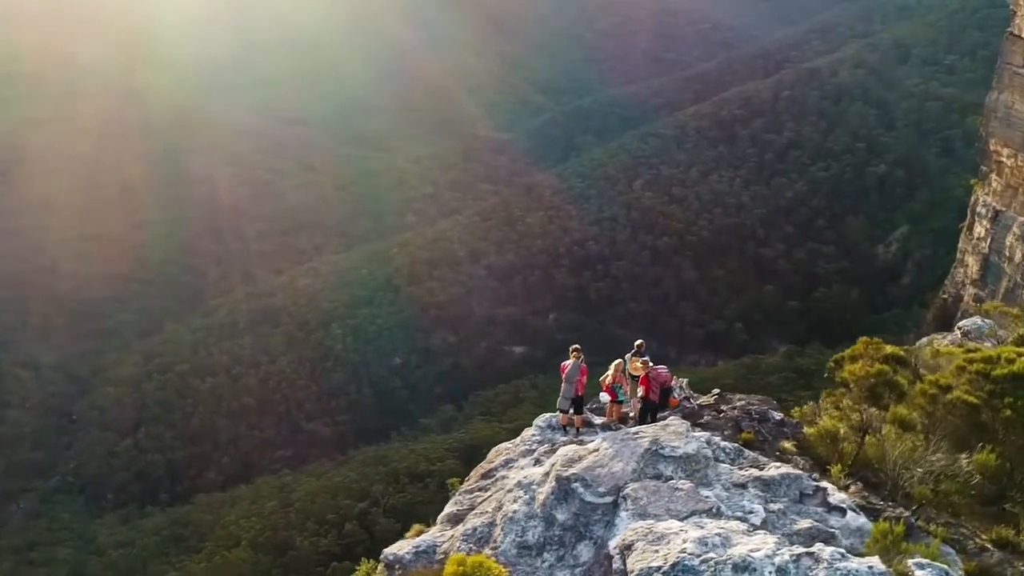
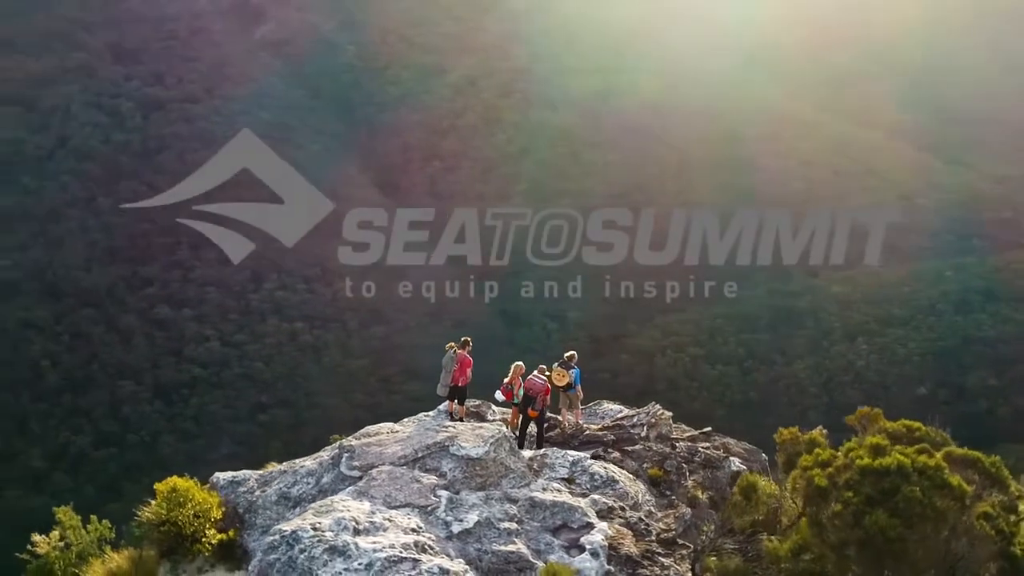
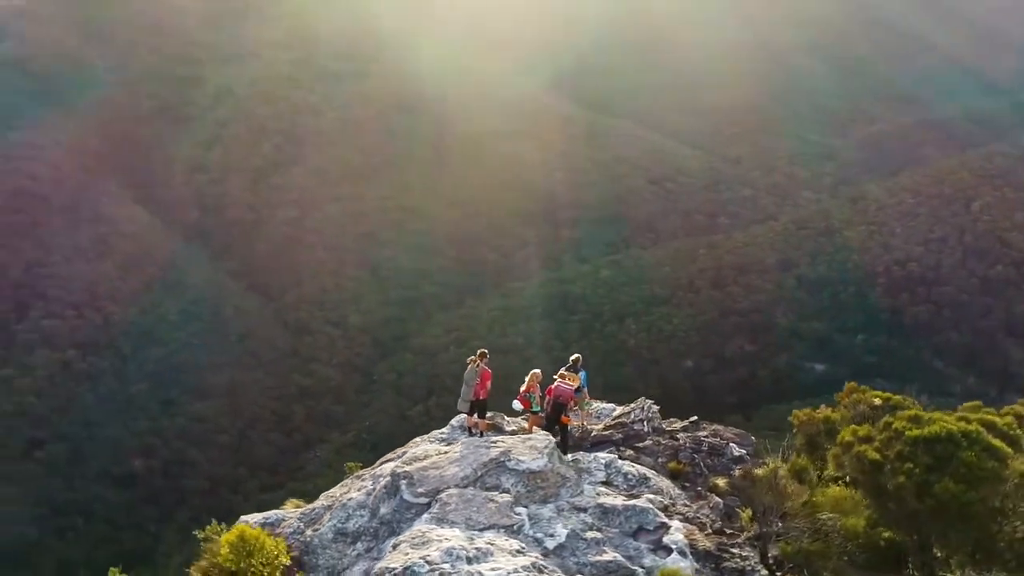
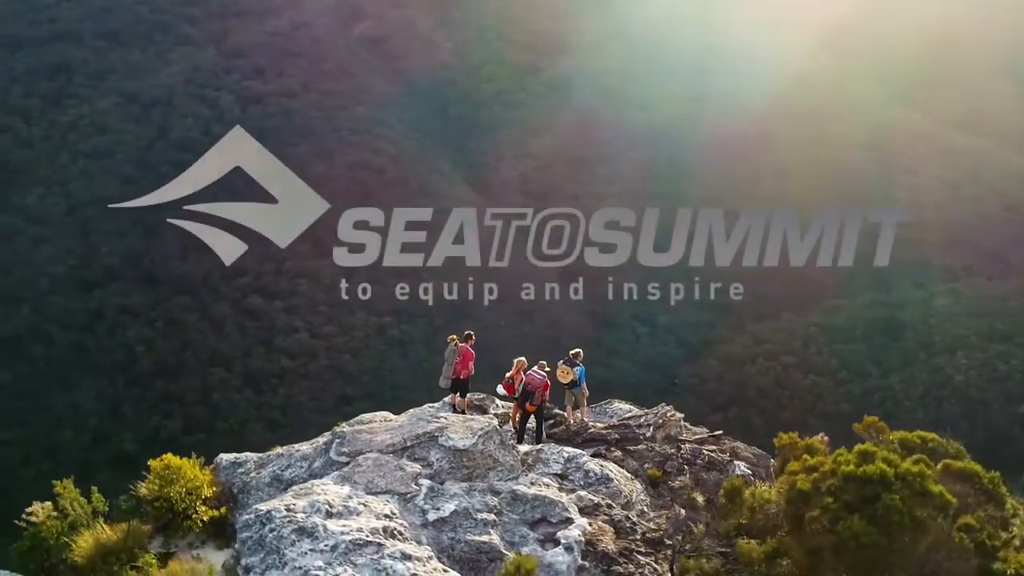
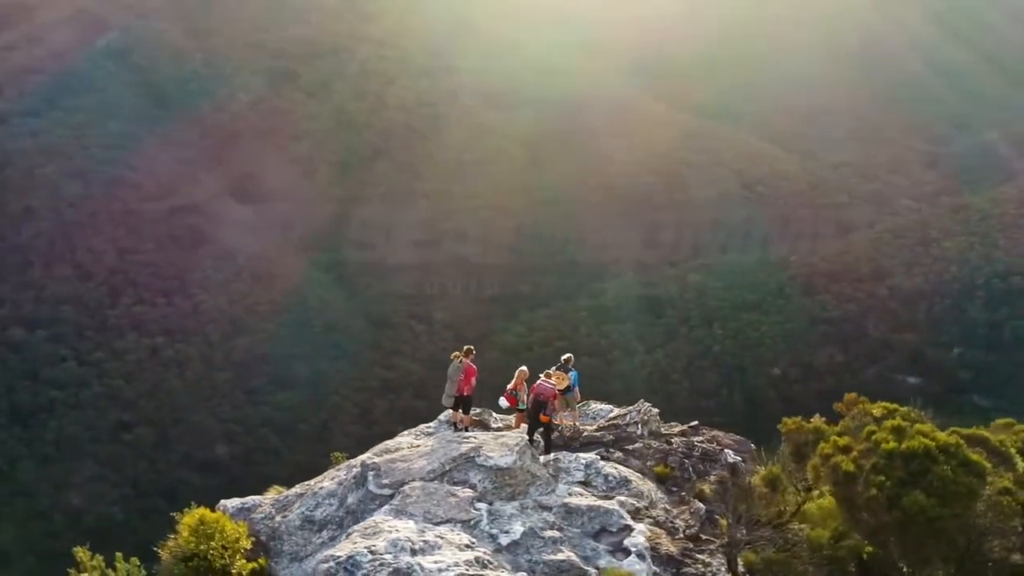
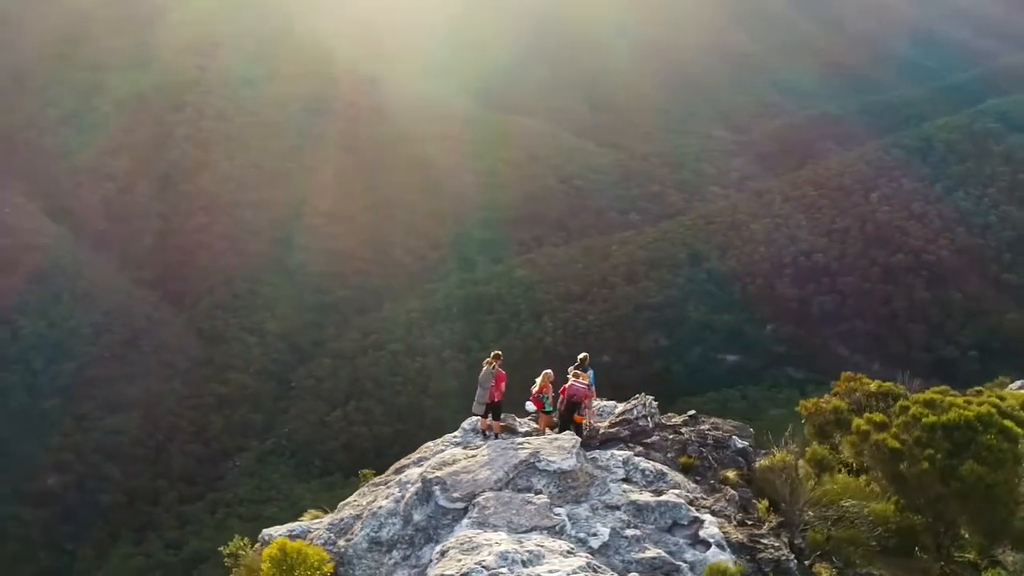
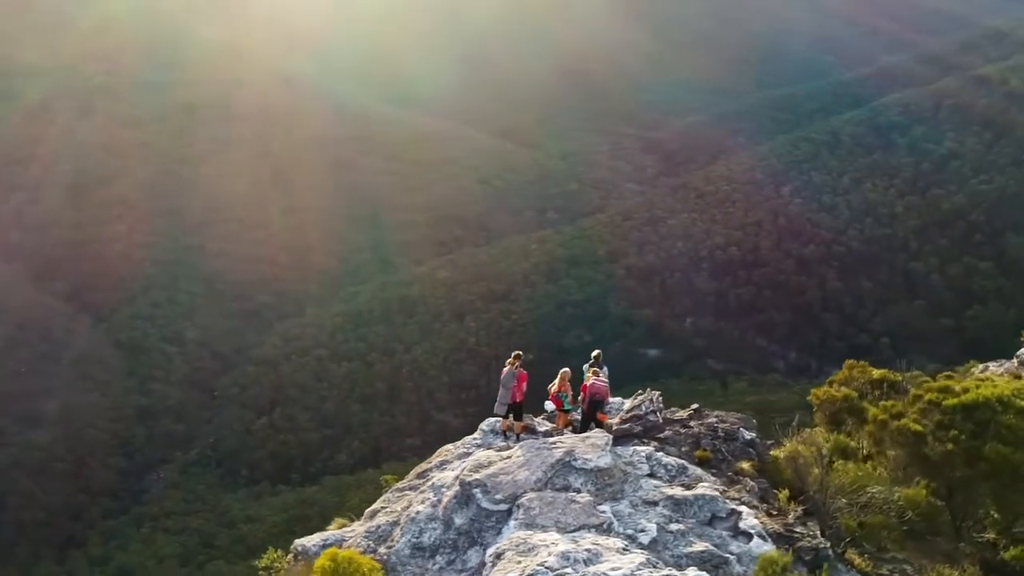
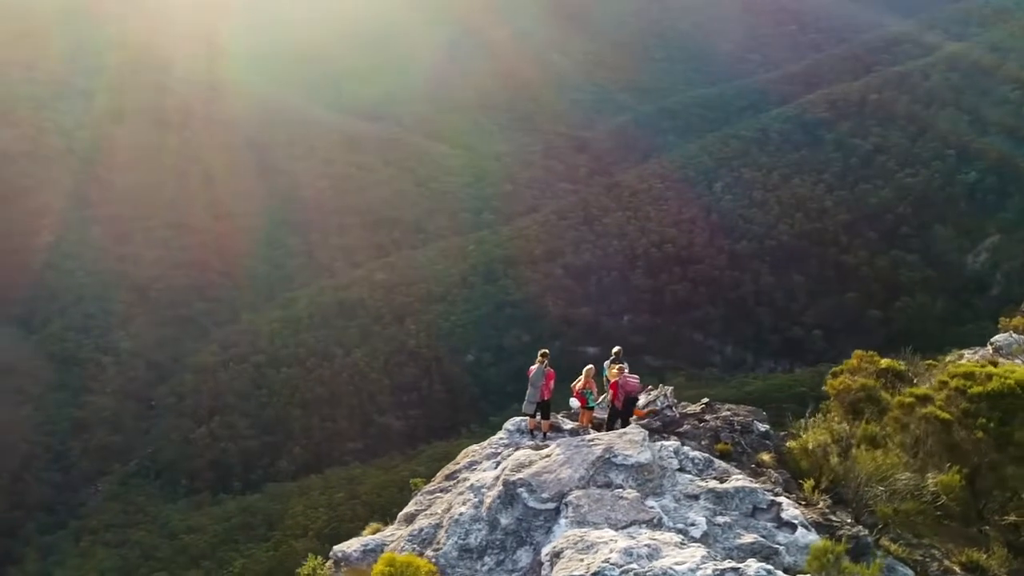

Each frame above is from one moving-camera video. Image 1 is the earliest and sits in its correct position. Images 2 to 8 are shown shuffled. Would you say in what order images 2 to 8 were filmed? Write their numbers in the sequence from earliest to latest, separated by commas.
8, 7, 6, 3, 5, 2, 4
